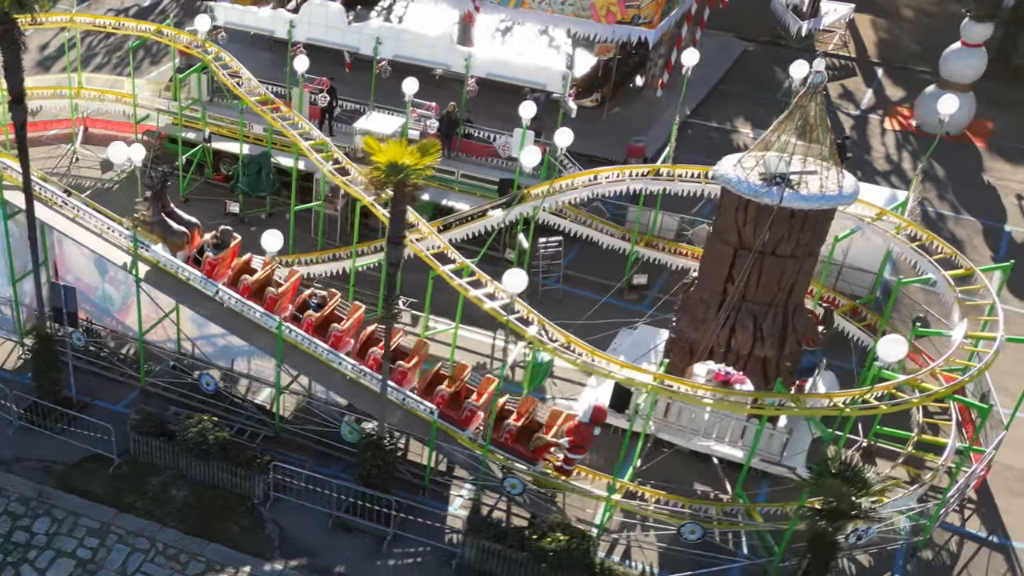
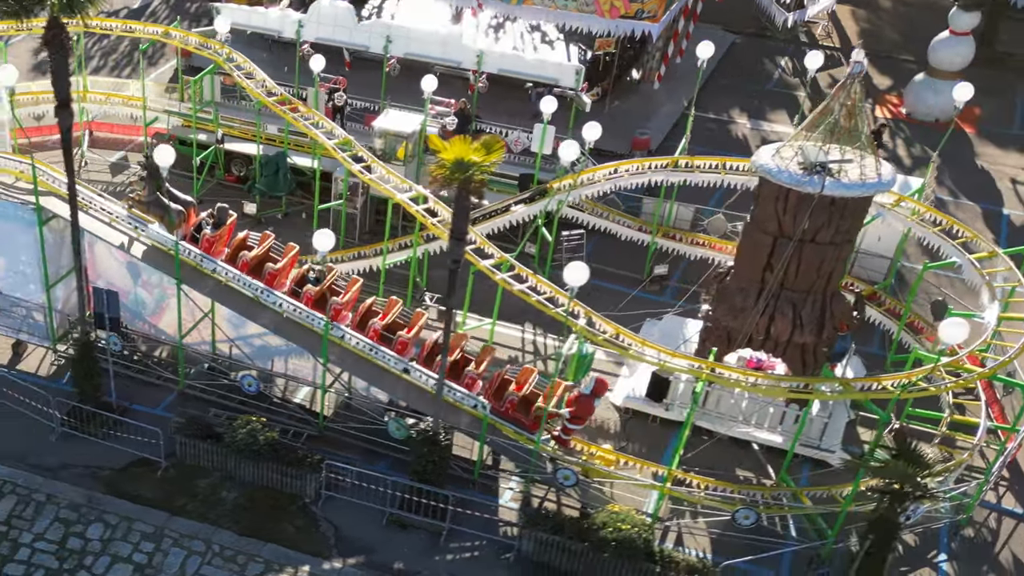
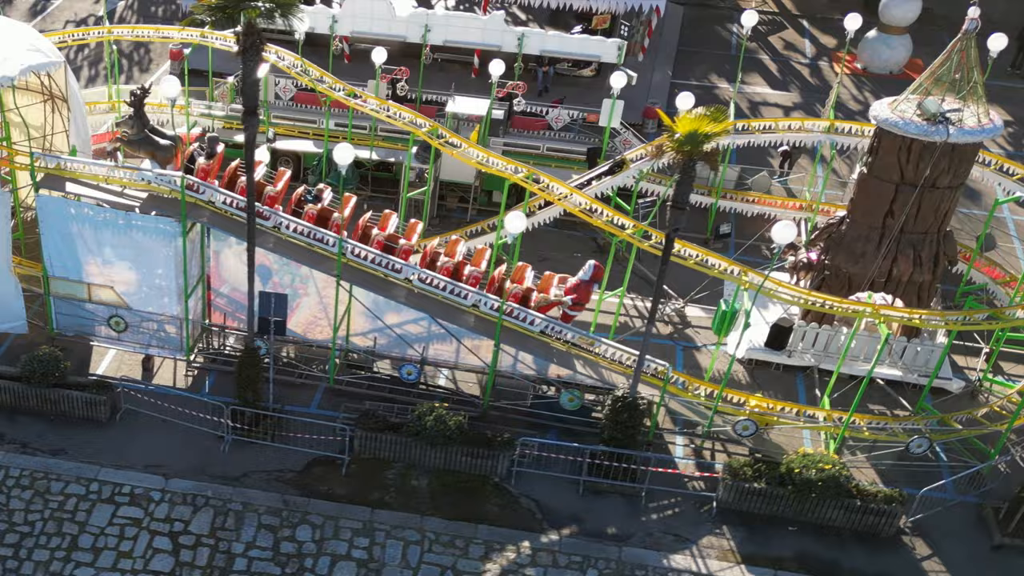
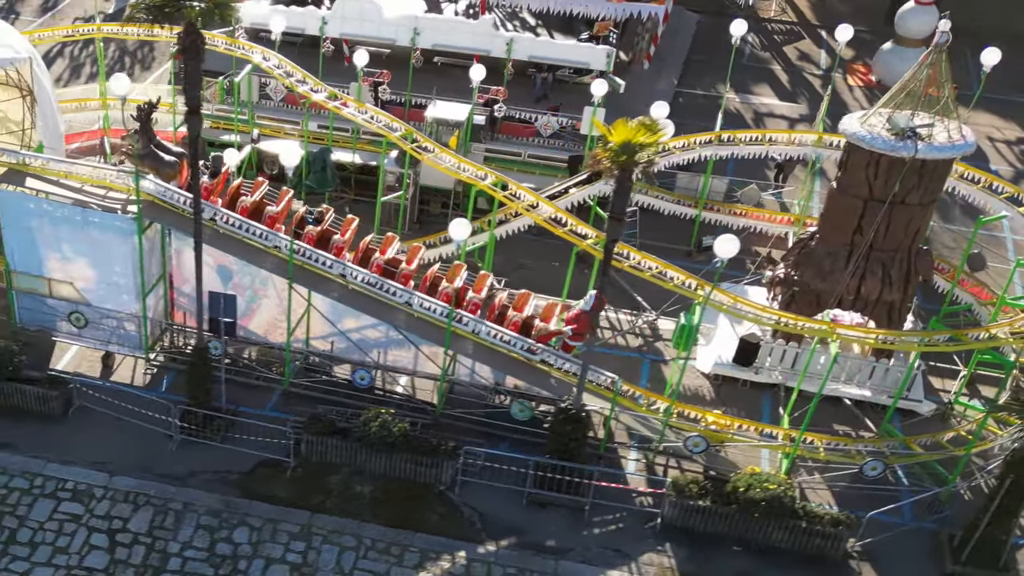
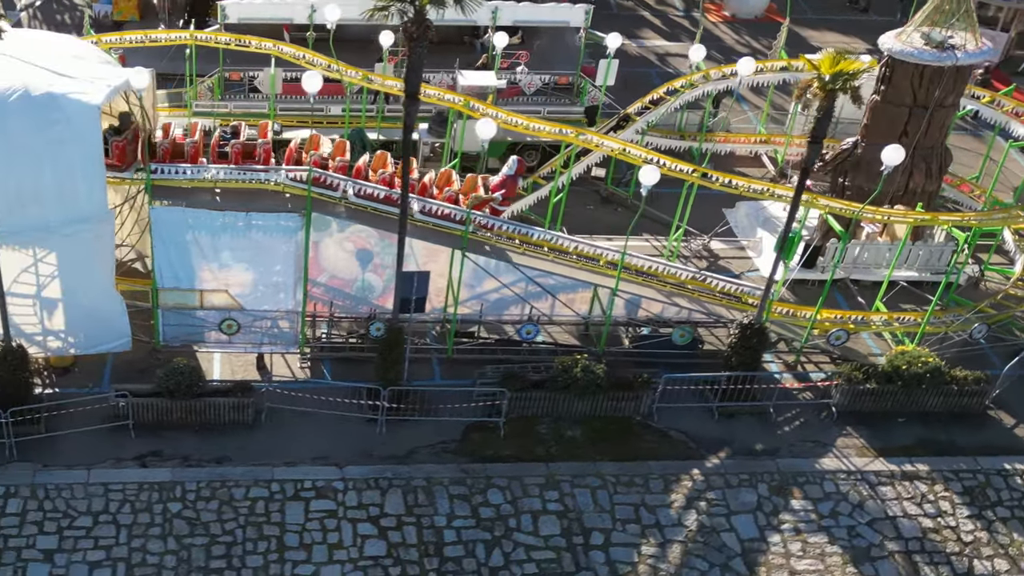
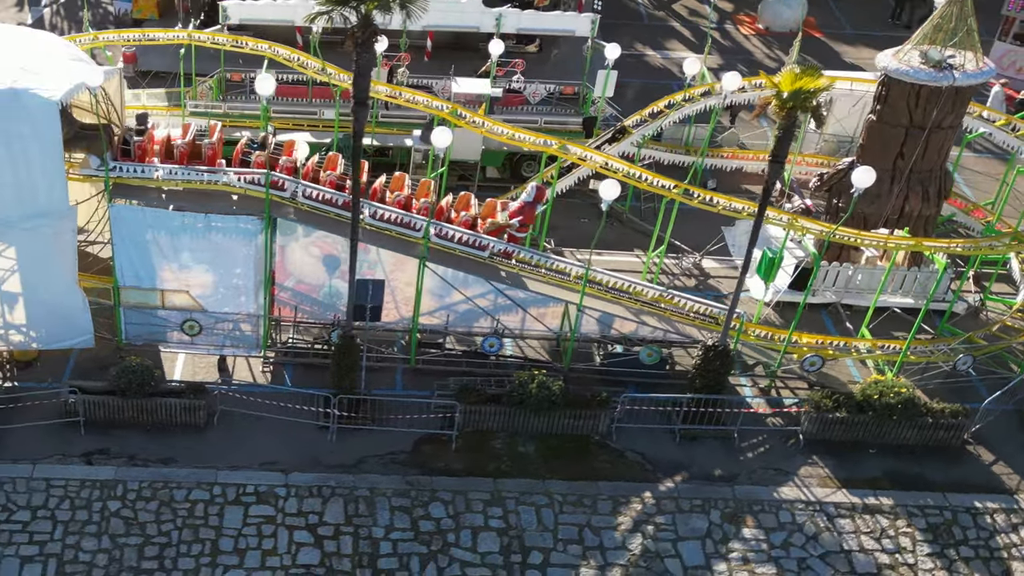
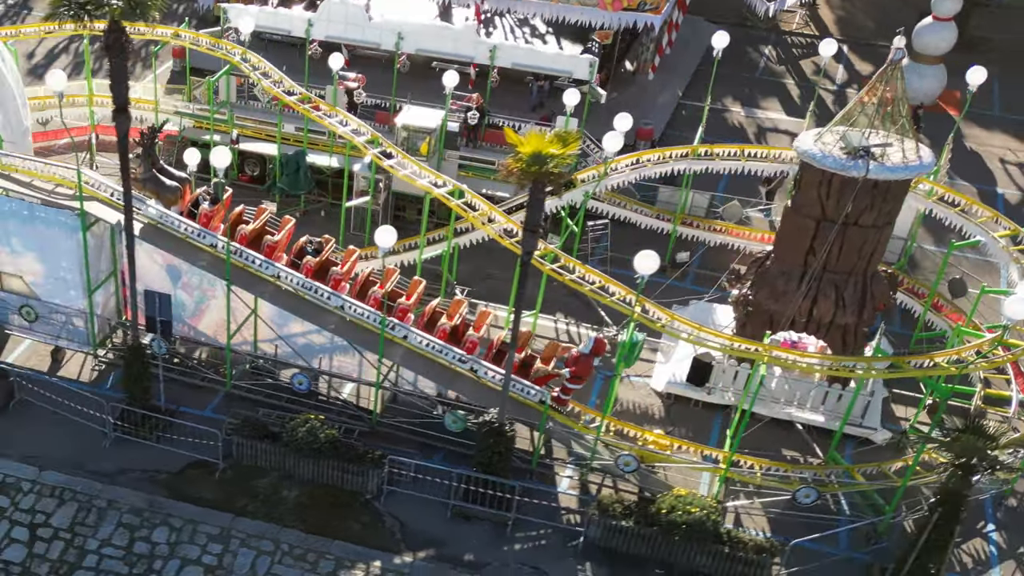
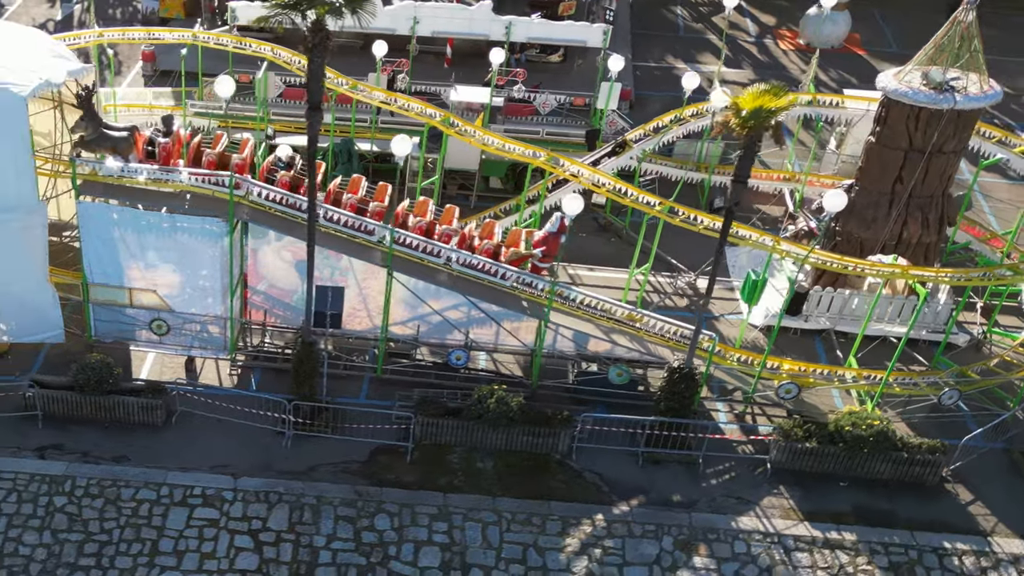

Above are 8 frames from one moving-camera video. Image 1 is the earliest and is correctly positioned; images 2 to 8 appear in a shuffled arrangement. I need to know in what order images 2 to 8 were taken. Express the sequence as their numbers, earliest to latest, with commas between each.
2, 7, 4, 3, 8, 6, 5
